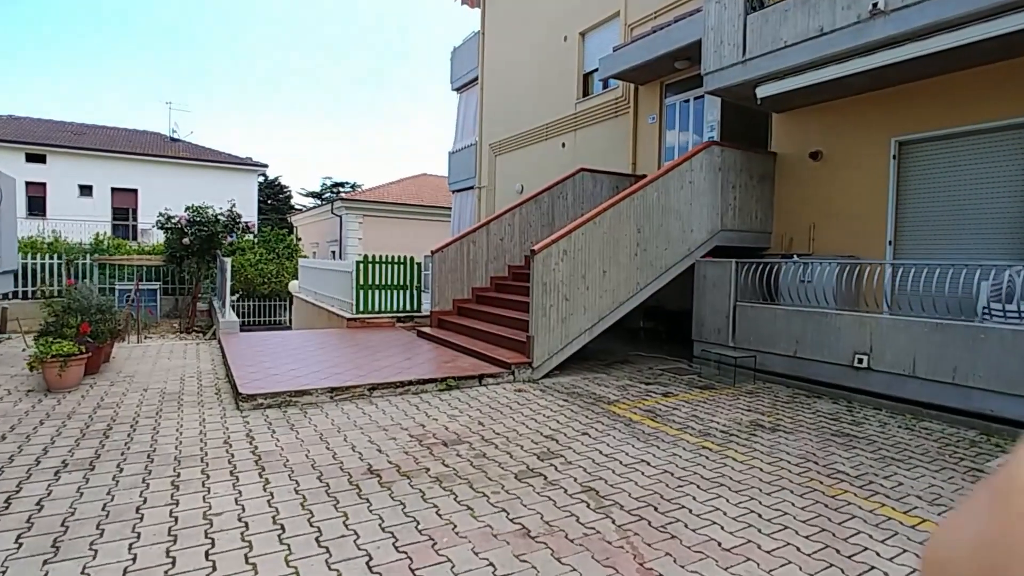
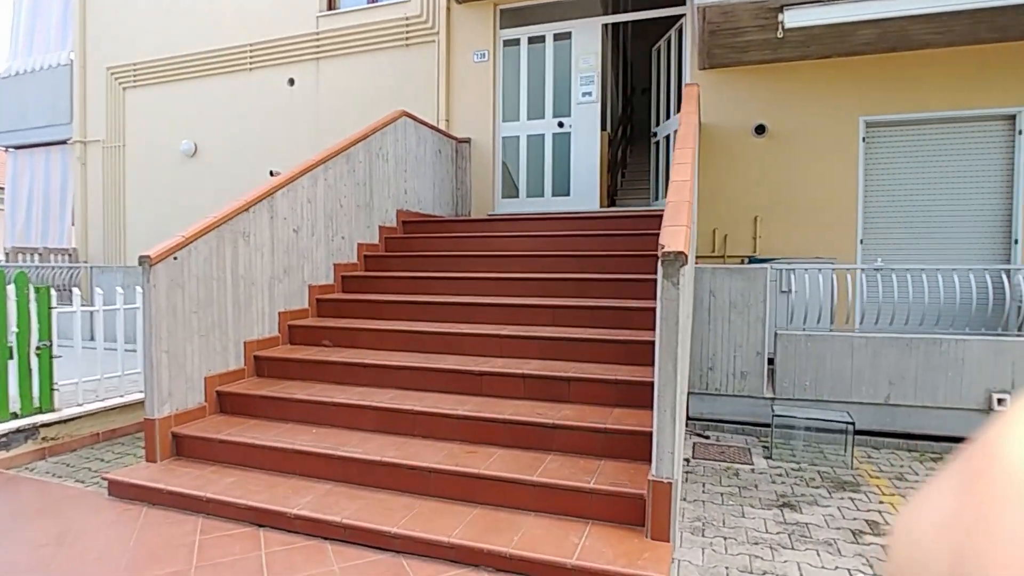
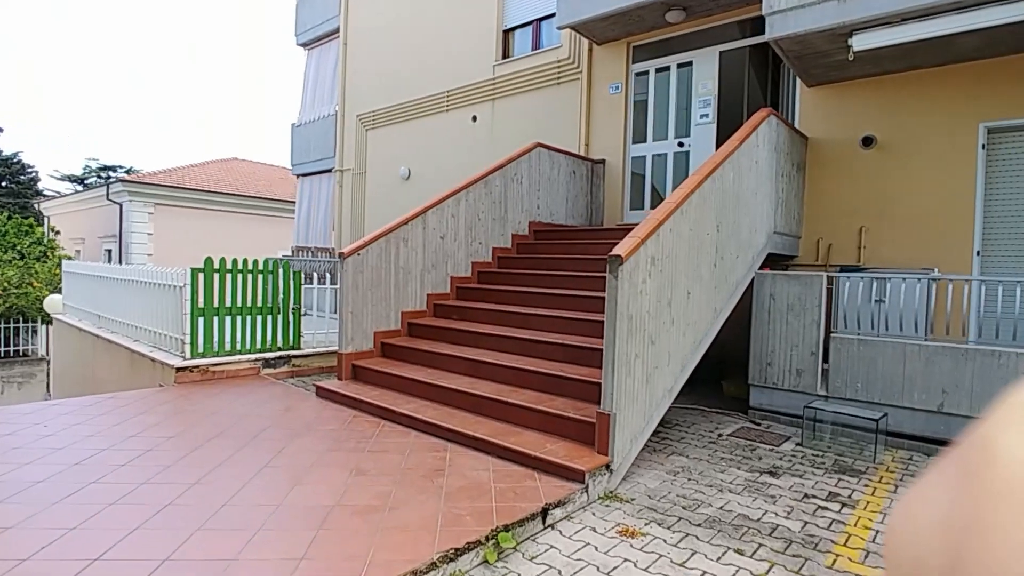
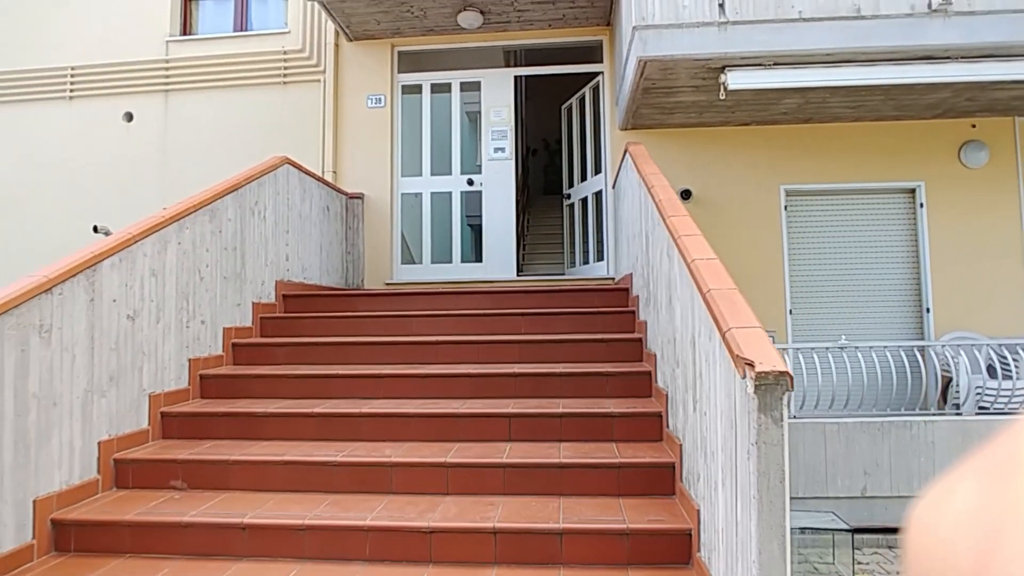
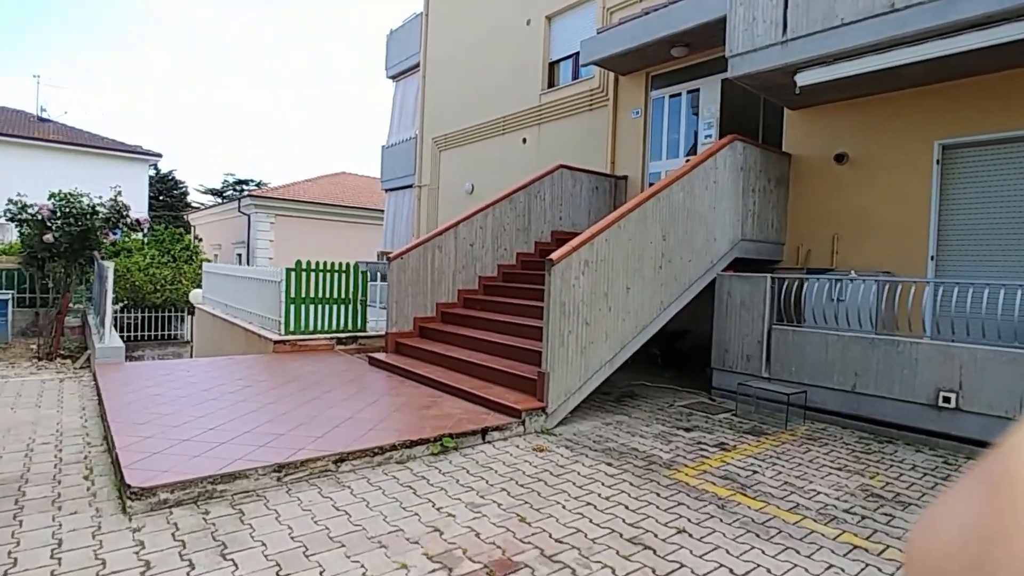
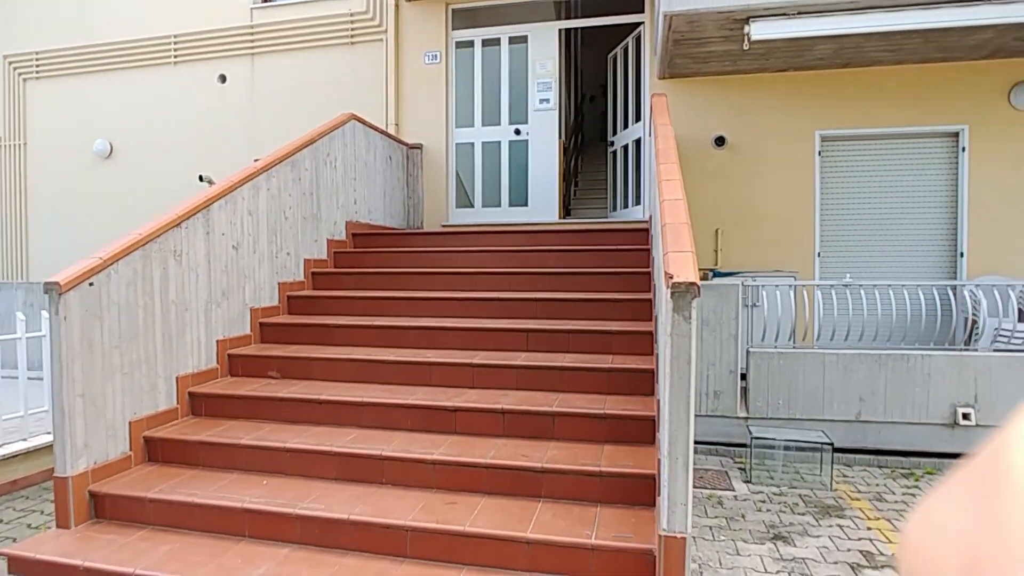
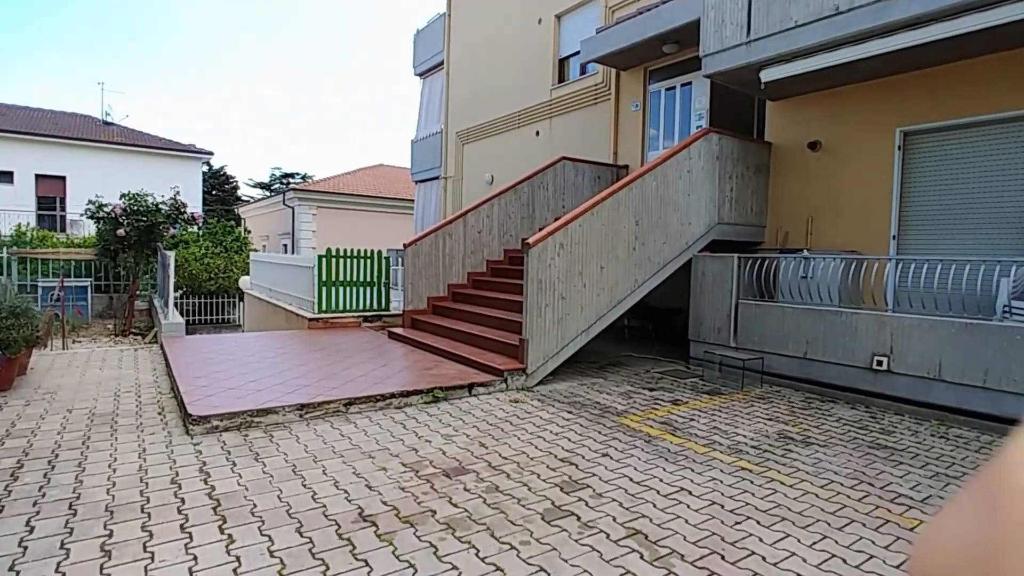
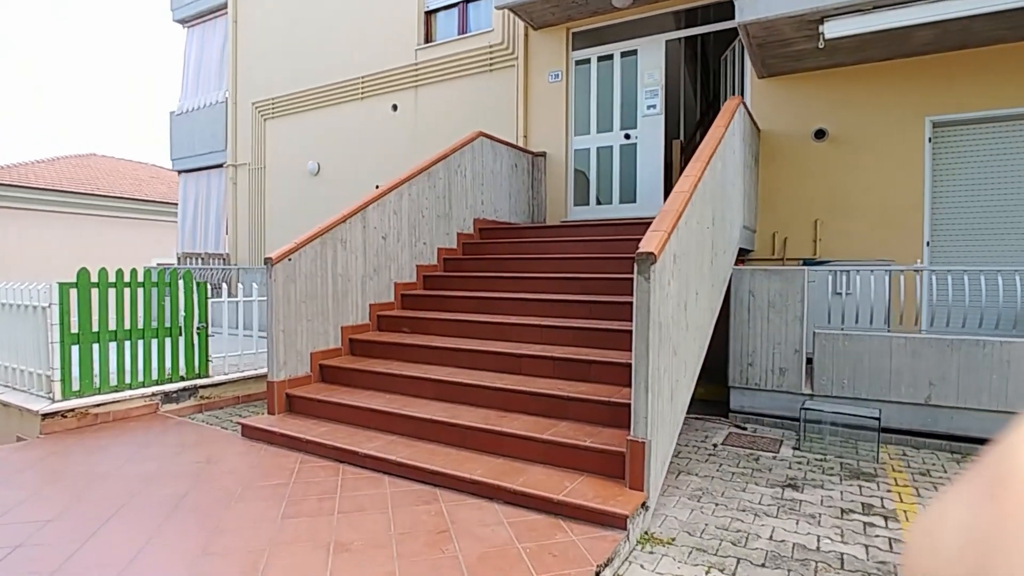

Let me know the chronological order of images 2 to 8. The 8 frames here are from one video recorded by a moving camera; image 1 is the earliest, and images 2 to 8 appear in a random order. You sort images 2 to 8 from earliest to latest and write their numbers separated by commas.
7, 5, 3, 8, 2, 6, 4
